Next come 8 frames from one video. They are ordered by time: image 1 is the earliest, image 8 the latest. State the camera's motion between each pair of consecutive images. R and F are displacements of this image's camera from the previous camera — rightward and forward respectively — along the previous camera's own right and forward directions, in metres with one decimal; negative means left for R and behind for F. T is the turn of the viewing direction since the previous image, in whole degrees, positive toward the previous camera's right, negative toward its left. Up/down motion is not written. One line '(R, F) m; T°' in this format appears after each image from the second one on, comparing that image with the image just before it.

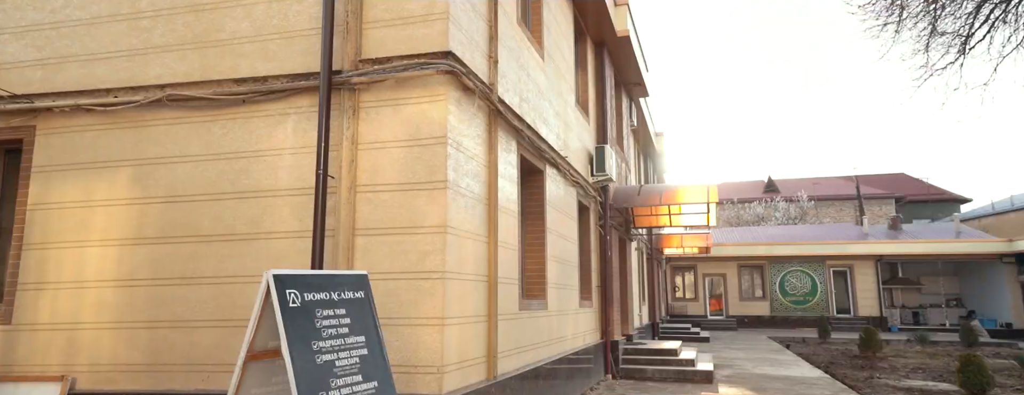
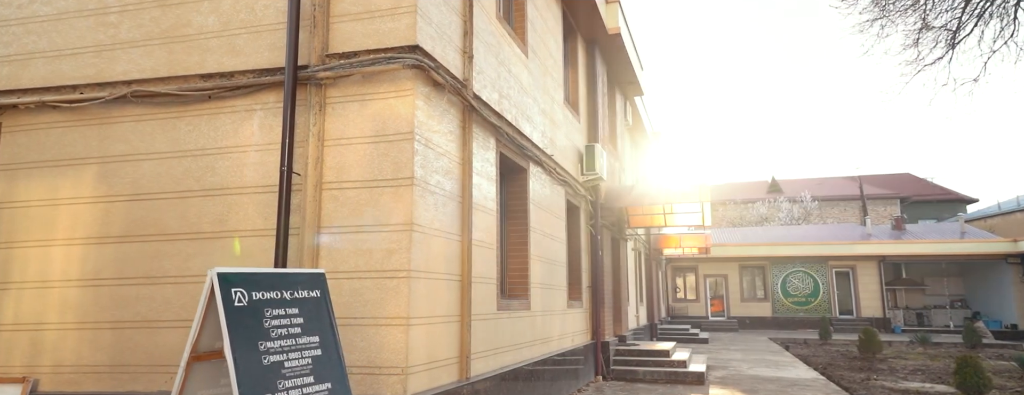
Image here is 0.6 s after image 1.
(+0.3, +0.1) m; 0°
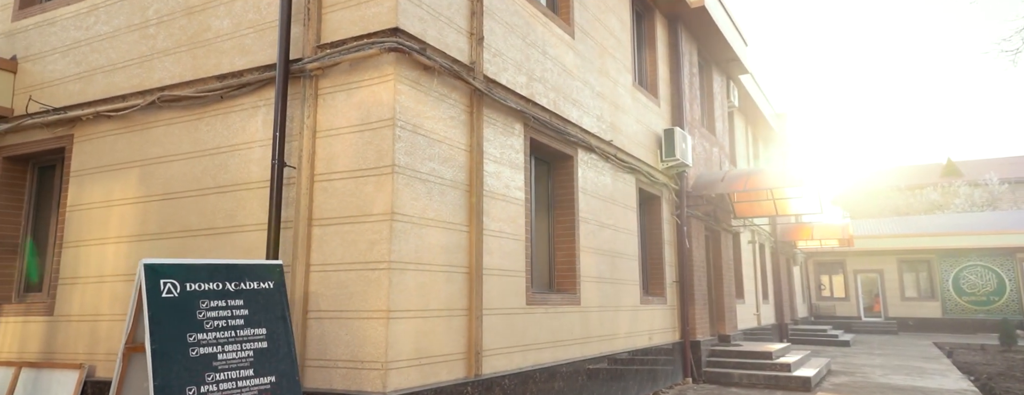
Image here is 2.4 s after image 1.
(+1.1, +0.5) m; -12°
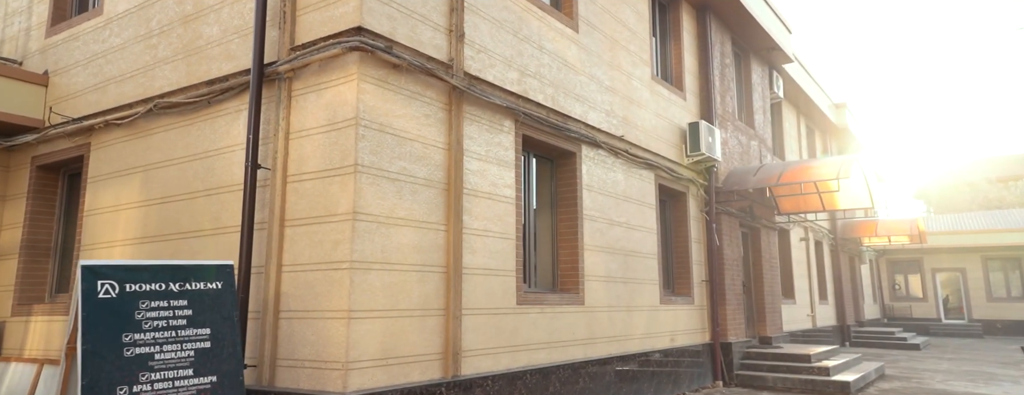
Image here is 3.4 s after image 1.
(+0.7, +0.2) m; -6°
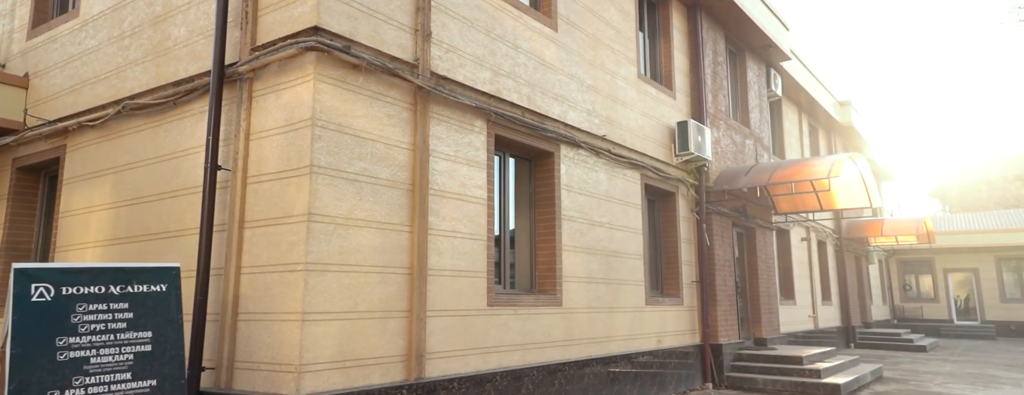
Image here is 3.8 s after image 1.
(+0.4, +0.1) m; -1°
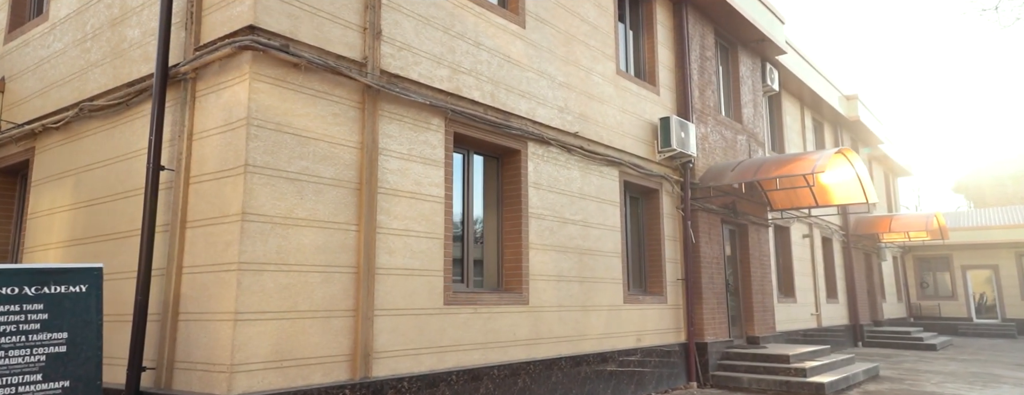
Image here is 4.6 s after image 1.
(+0.6, +0.1) m; -2°
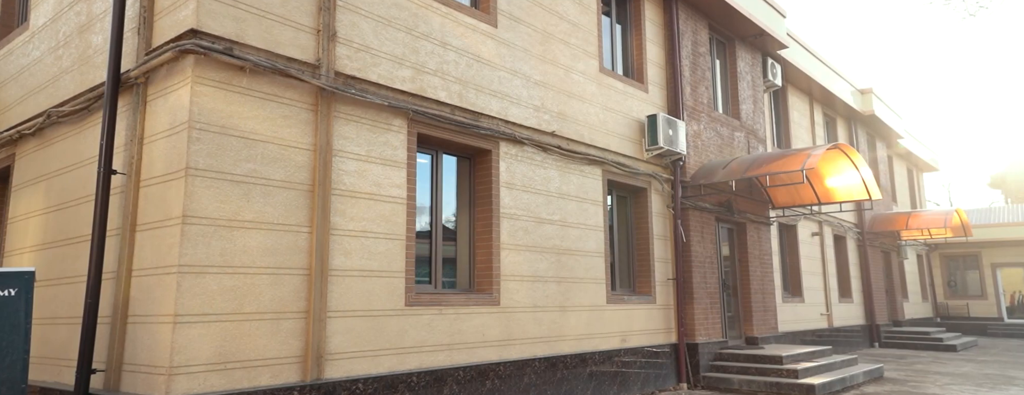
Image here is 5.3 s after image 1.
(+0.6, +0.1) m; -3°
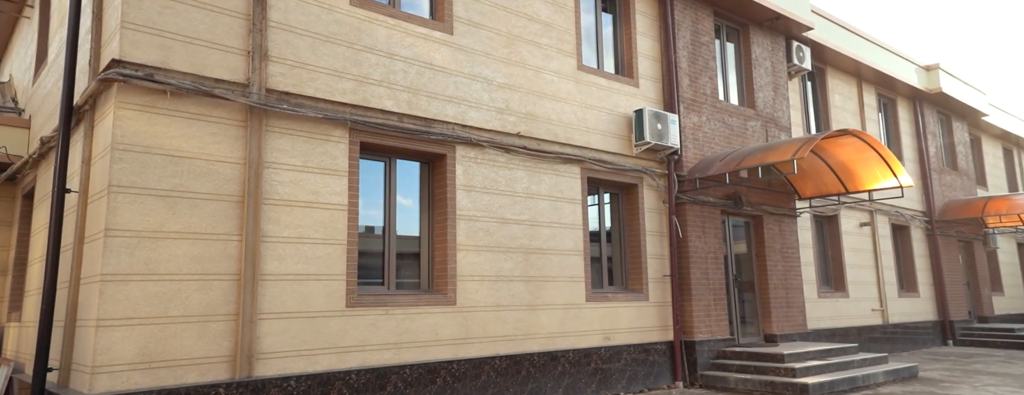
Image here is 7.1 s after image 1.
(+1.6, 0.0) m; -9°
